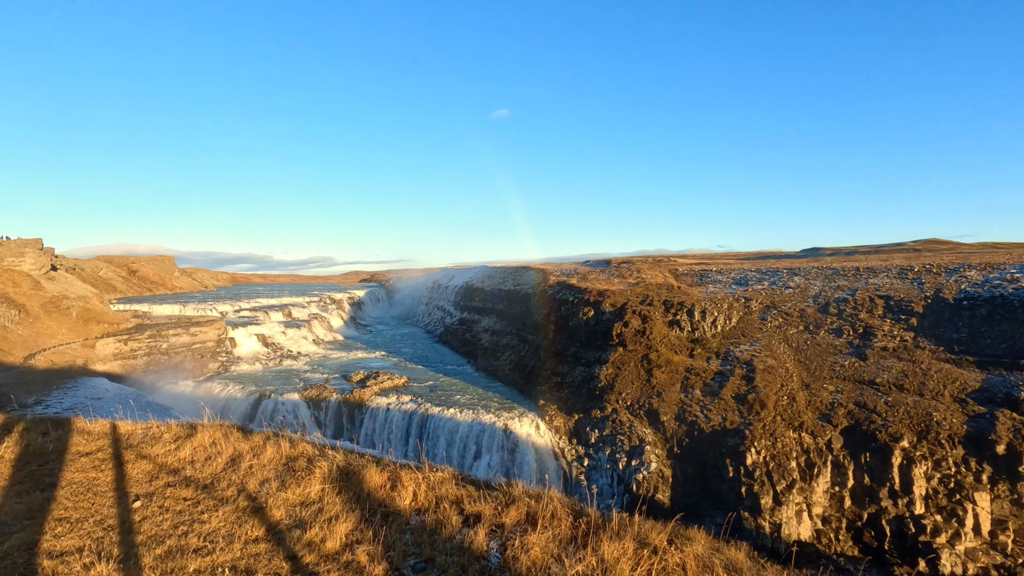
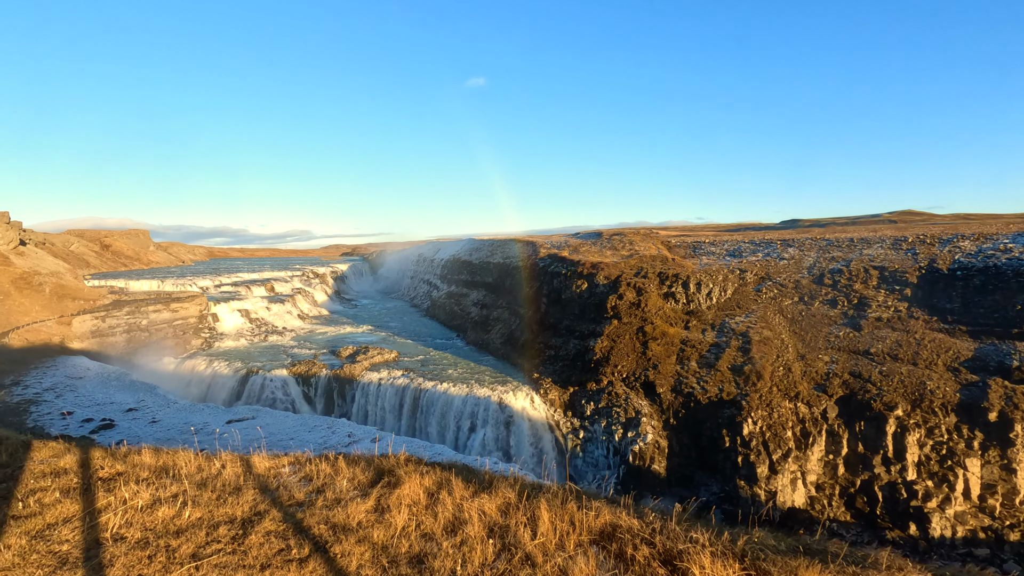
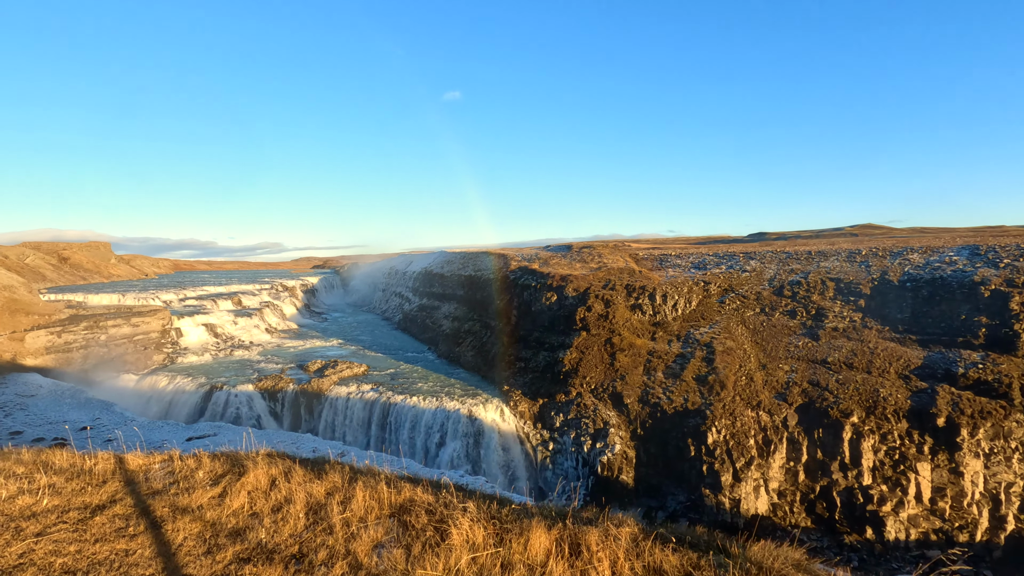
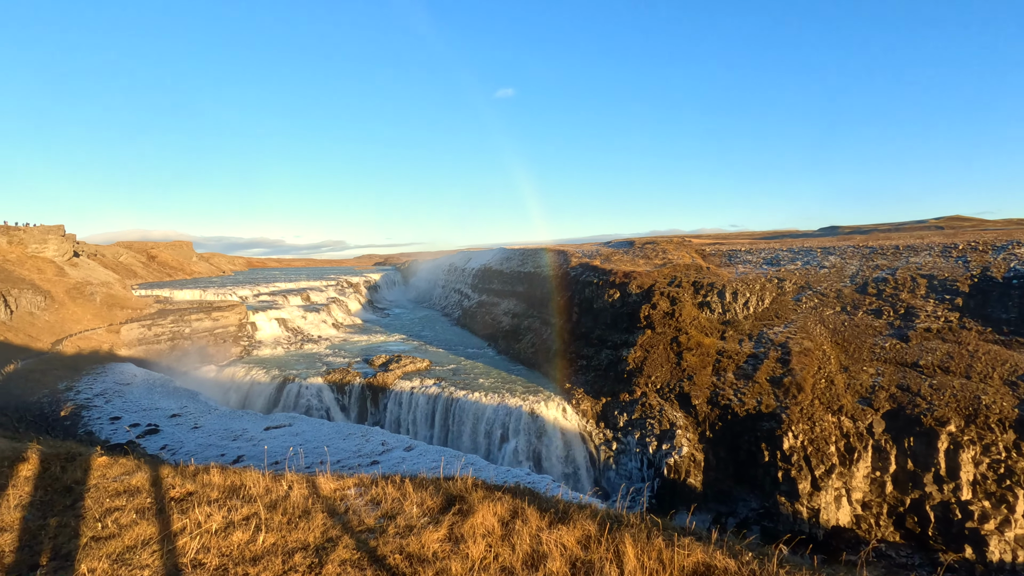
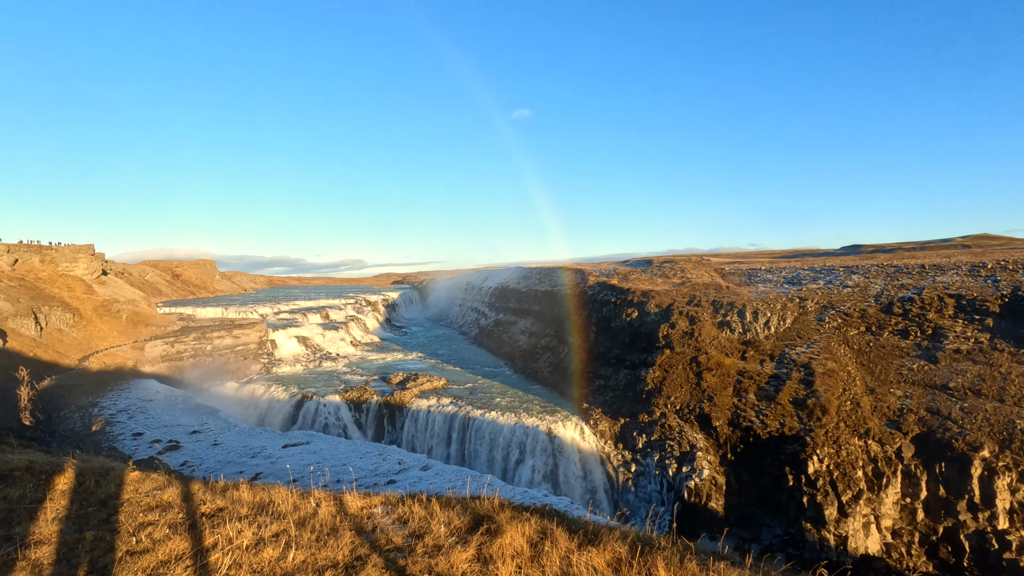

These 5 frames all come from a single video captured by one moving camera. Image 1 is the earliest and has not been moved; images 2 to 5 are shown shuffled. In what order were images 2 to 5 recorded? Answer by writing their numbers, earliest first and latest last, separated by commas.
3, 2, 4, 5
